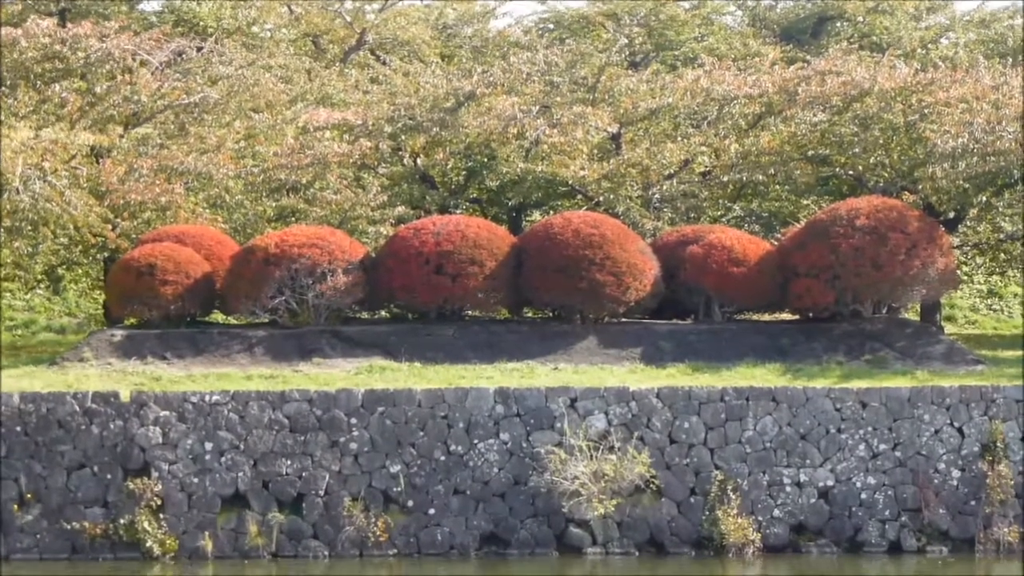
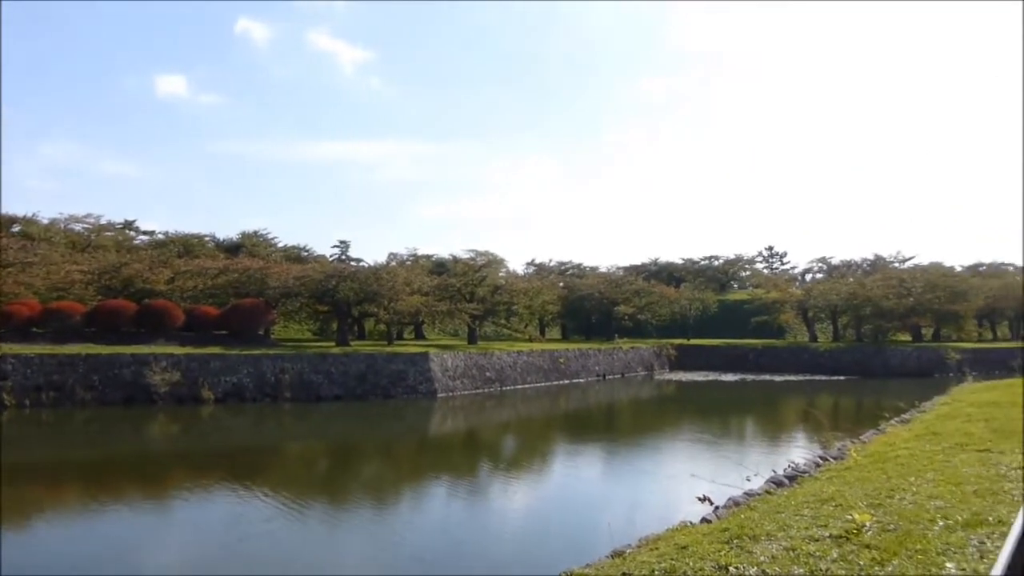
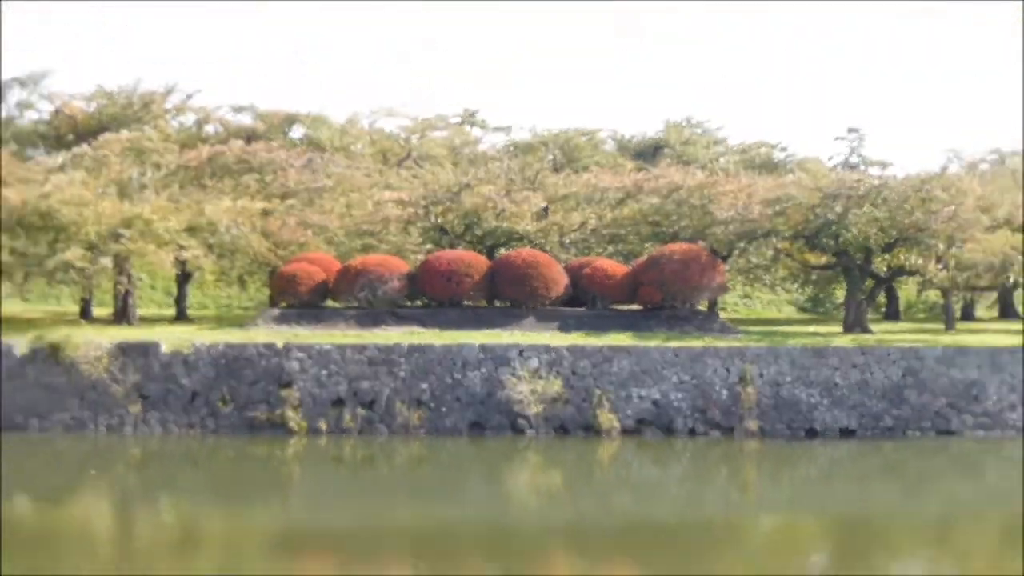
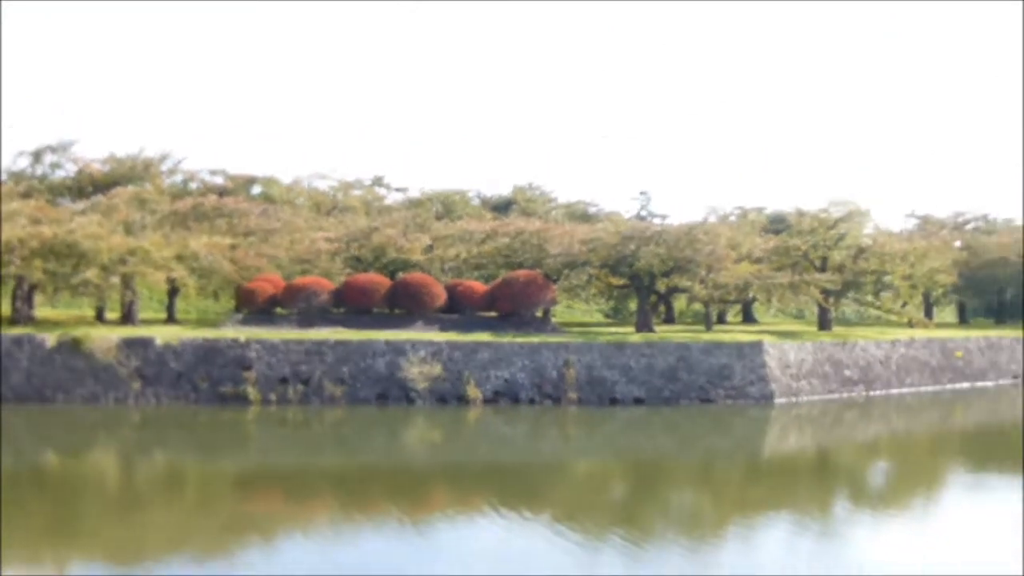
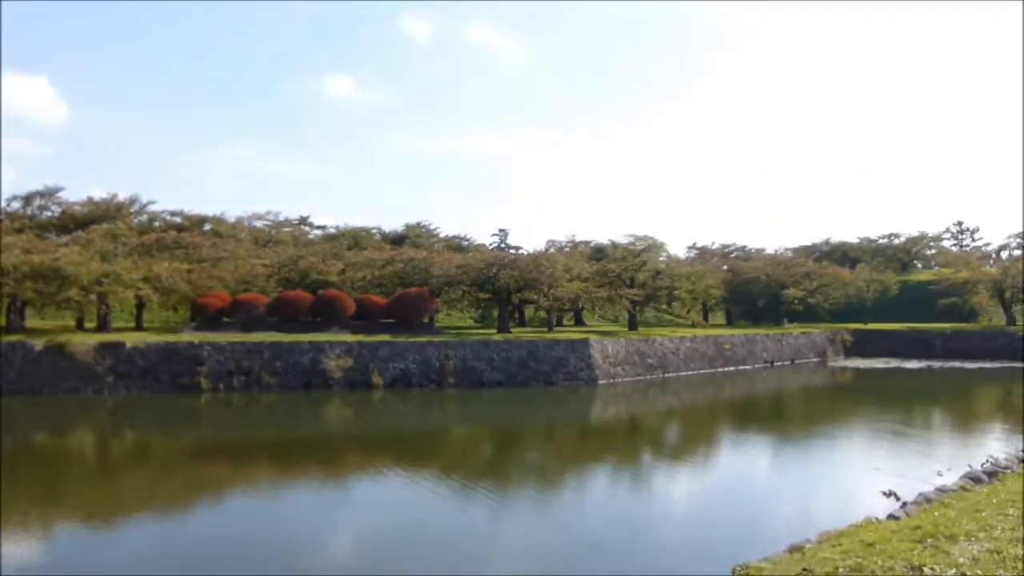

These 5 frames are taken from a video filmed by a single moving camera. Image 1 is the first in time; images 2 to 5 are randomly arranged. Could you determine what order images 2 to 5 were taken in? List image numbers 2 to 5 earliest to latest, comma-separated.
3, 4, 5, 2
